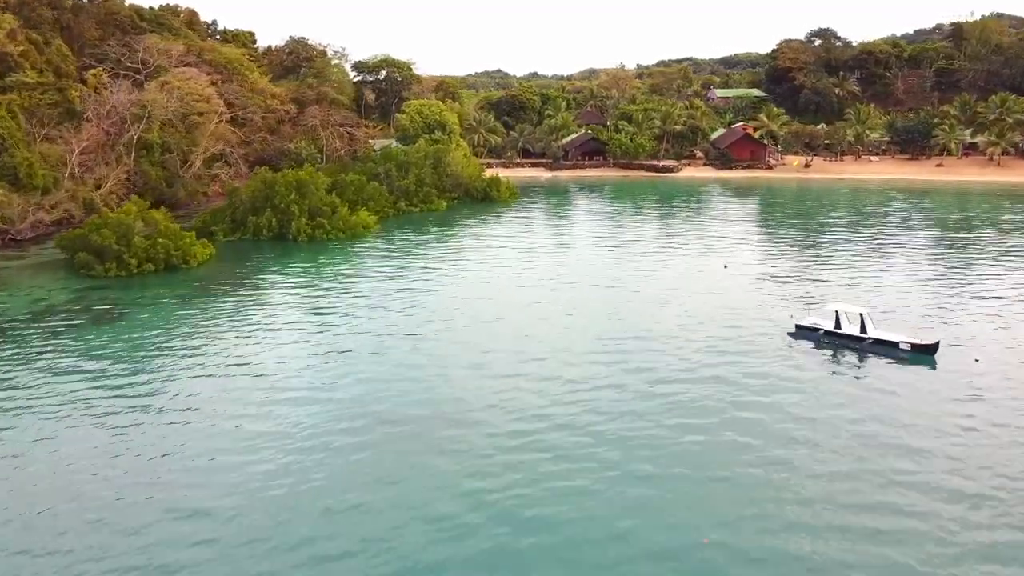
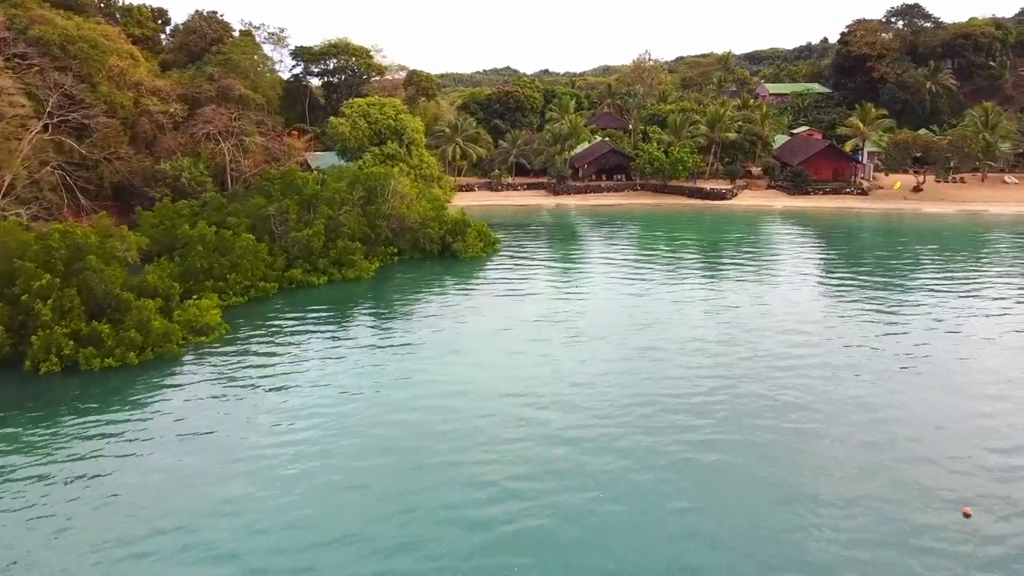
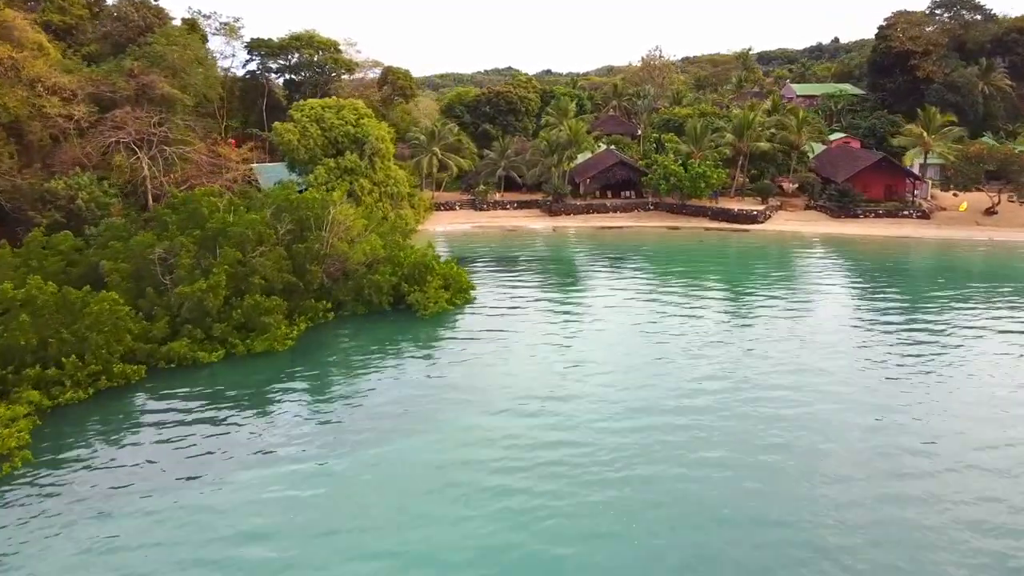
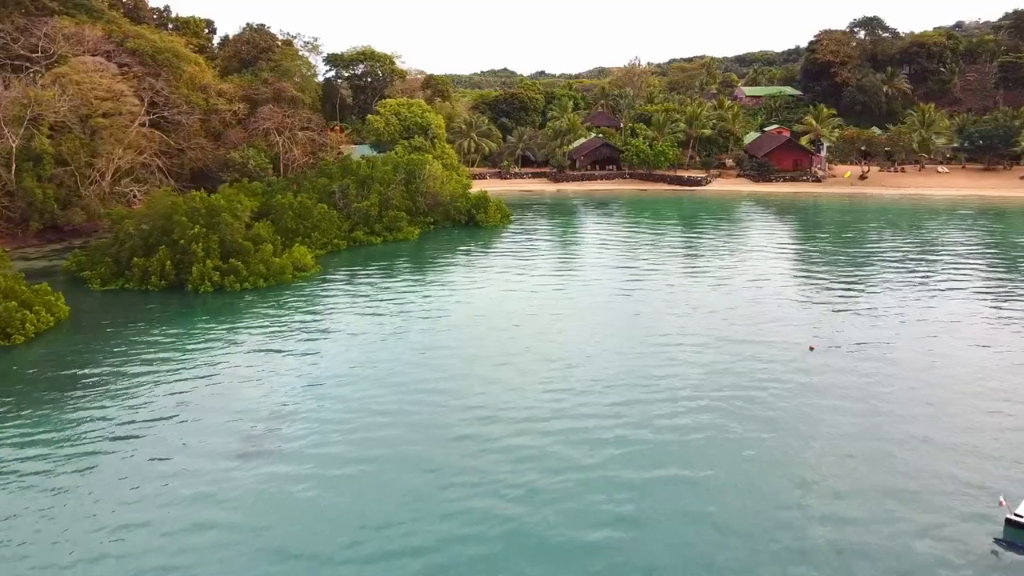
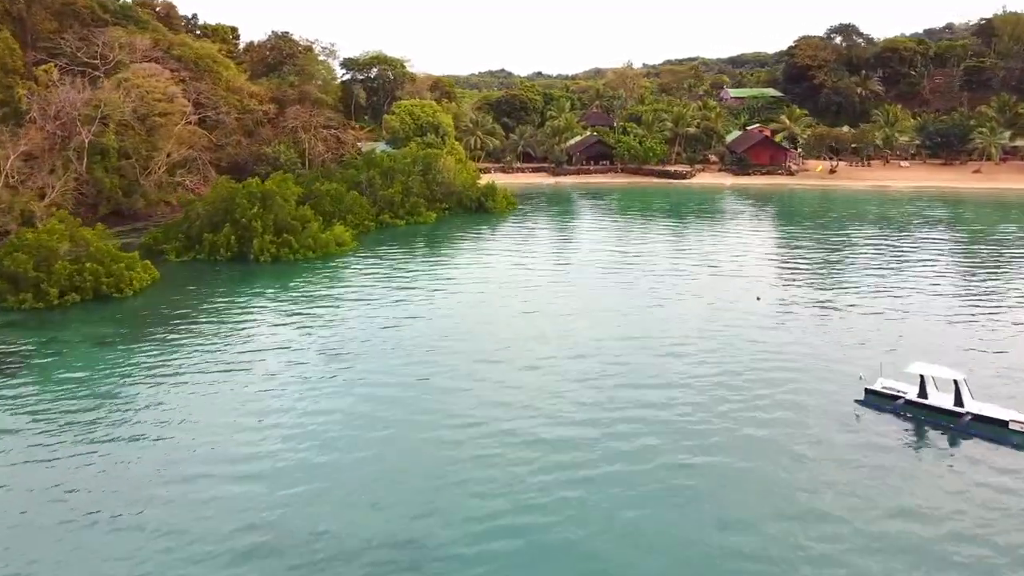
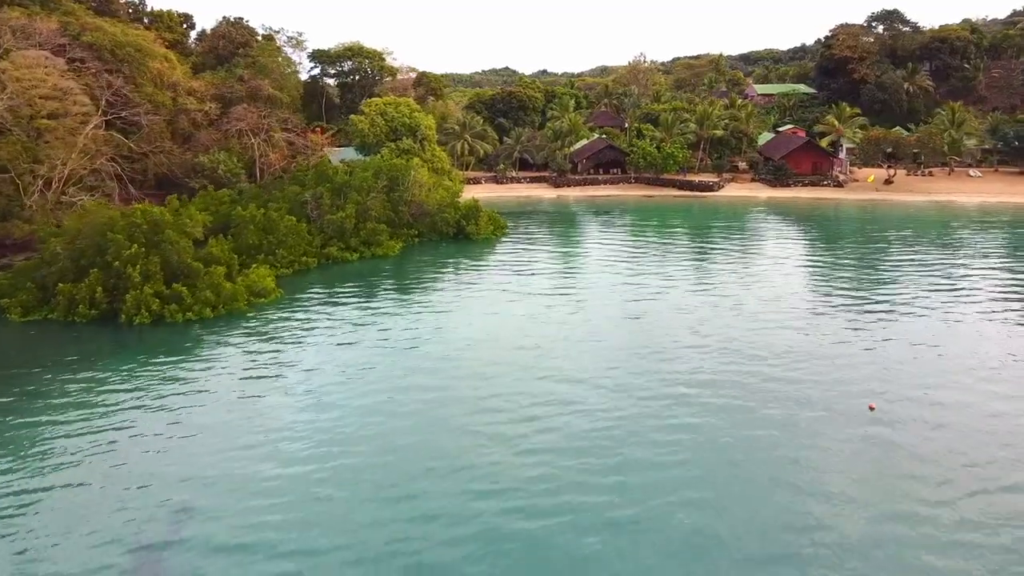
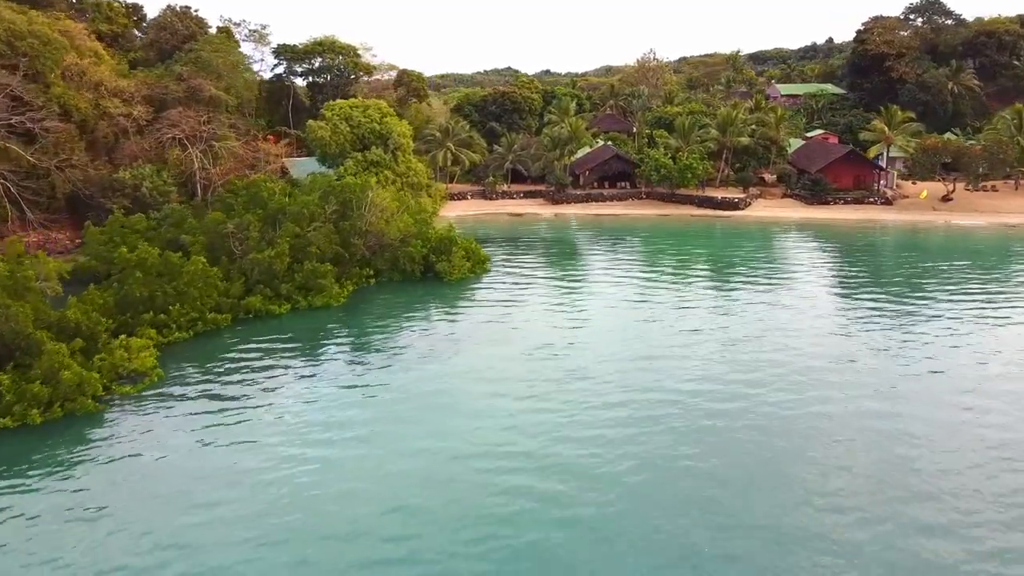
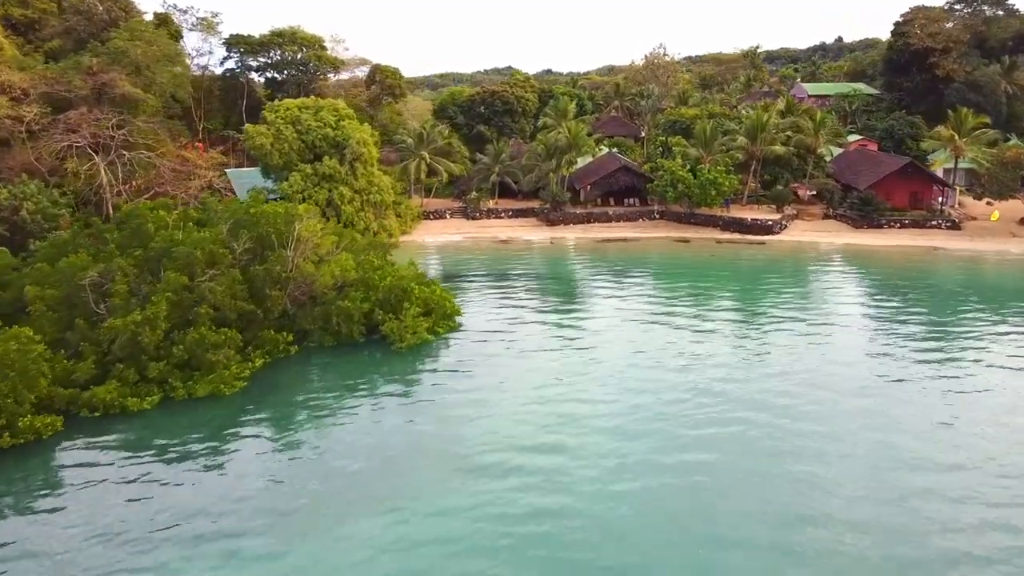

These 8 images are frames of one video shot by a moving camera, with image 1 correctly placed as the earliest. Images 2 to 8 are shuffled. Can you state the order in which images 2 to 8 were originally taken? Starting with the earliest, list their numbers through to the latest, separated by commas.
5, 4, 6, 2, 7, 3, 8
